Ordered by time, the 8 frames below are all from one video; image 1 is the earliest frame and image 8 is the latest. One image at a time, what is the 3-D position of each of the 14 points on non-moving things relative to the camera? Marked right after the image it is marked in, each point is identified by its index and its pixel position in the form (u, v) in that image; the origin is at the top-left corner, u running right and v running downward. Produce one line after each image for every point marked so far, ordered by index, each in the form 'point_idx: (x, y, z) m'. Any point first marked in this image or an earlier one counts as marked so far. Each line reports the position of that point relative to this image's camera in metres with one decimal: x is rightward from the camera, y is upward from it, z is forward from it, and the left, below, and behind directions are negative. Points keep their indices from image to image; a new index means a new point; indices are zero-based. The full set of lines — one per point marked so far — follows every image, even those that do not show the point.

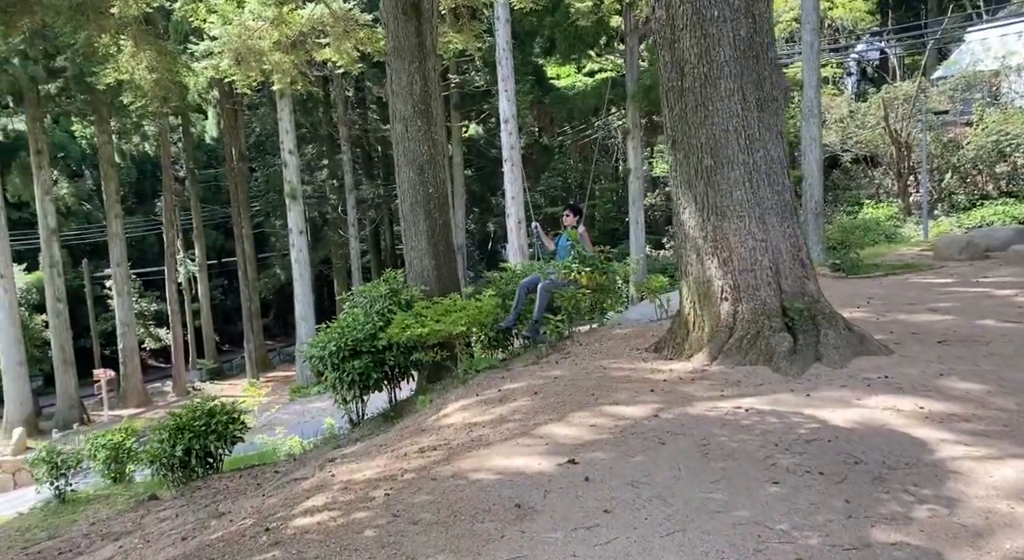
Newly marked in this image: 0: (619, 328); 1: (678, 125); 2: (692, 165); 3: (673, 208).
0: (+1.1, -0.5, +11.0) m
1: (+1.3, +1.3, +8.9) m
2: (+1.5, +0.9, +8.8) m
3: (+1.3, +0.6, +9.1) m
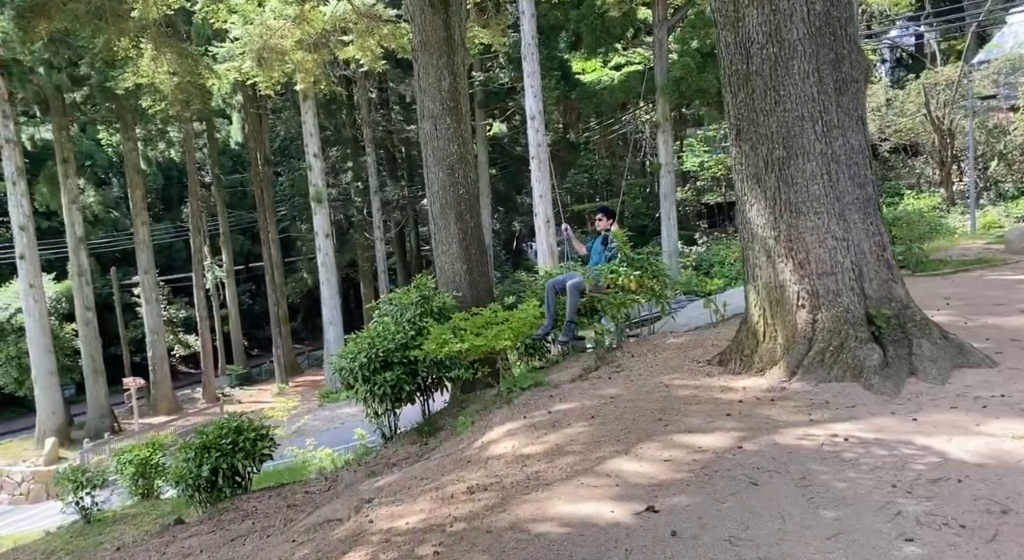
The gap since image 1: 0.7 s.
0: (+1.5, -0.5, +10.1) m
1: (+1.7, +1.2, +8.0) m
2: (+1.8, +0.9, +7.9) m
3: (+1.7, +0.6, +8.2) m
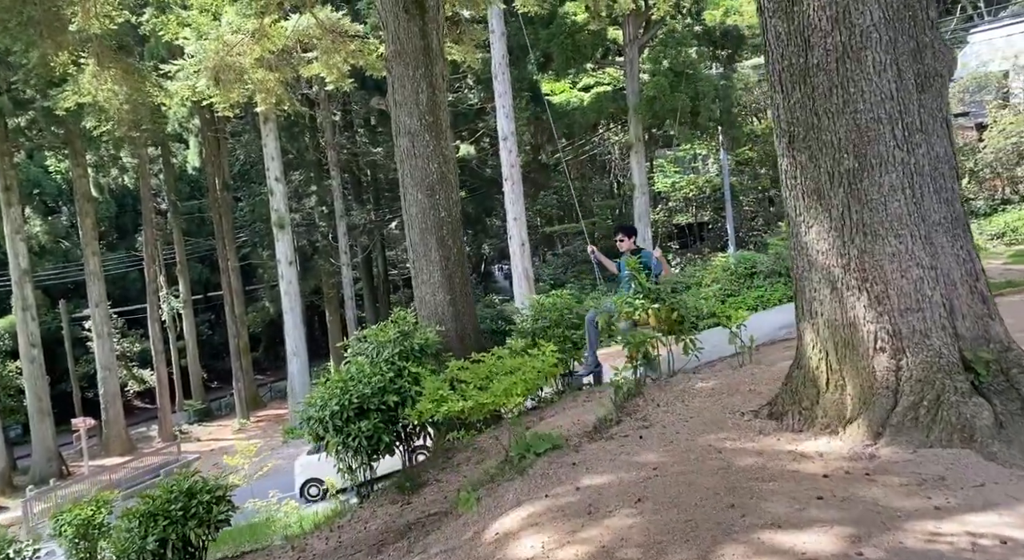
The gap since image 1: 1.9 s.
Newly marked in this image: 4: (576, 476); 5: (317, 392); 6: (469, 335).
0: (+1.5, -0.8, +8.7) m
1: (+1.7, +1.0, +6.6) m
2: (+1.9, +0.7, +6.5) m
3: (+1.7, +0.3, +6.8) m
4: (+0.4, -1.1, +6.2) m
5: (-1.7, -0.9, +9.4) m
6: (-0.5, -0.5, +10.5) m
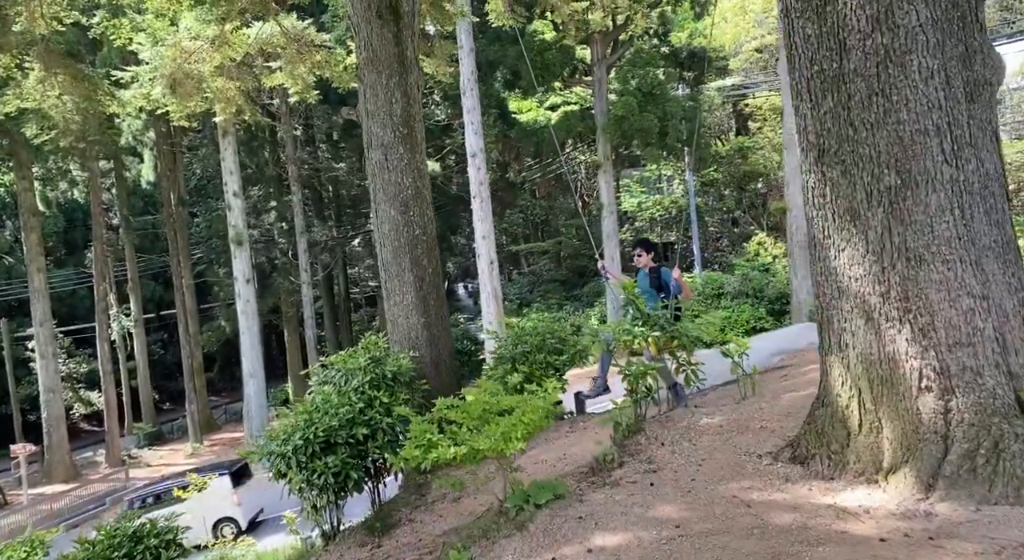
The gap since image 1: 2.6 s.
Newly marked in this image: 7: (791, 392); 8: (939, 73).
0: (+1.4, -1.0, +7.9) m
1: (+1.7, +0.8, +5.9) m
2: (+1.9, +0.5, +5.8) m
3: (+1.7, +0.2, +6.1) m
4: (+0.4, -1.3, +5.4) m
5: (-1.8, -1.1, +8.5) m
6: (-0.6, -0.7, +9.7) m
7: (+2.3, -0.9, +8.9) m
8: (+2.2, +1.1, +5.6) m
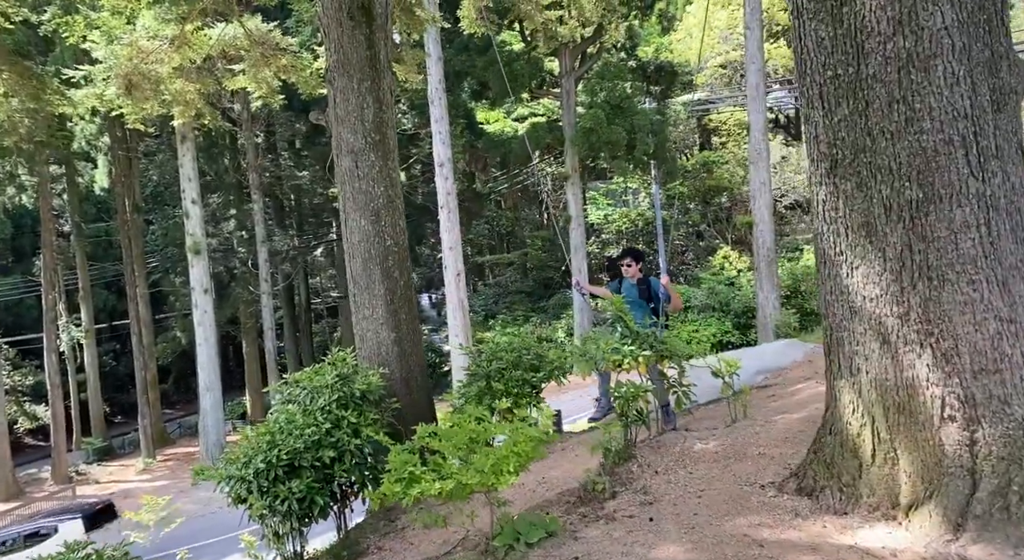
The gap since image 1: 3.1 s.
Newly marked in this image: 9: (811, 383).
0: (+1.3, -1.1, +7.5) m
1: (+1.7, +0.7, +5.5) m
2: (+1.8, +0.4, +5.4) m
3: (+1.7, +0.1, +5.7) m
4: (+0.3, -1.3, +5.0) m
5: (-2.0, -1.2, +8.0) m
6: (-0.8, -0.8, +9.2) m
7: (+2.1, -1.0, +8.5) m
8: (+2.2, +1.0, +5.2) m
9: (+2.8, -1.0, +10.2) m
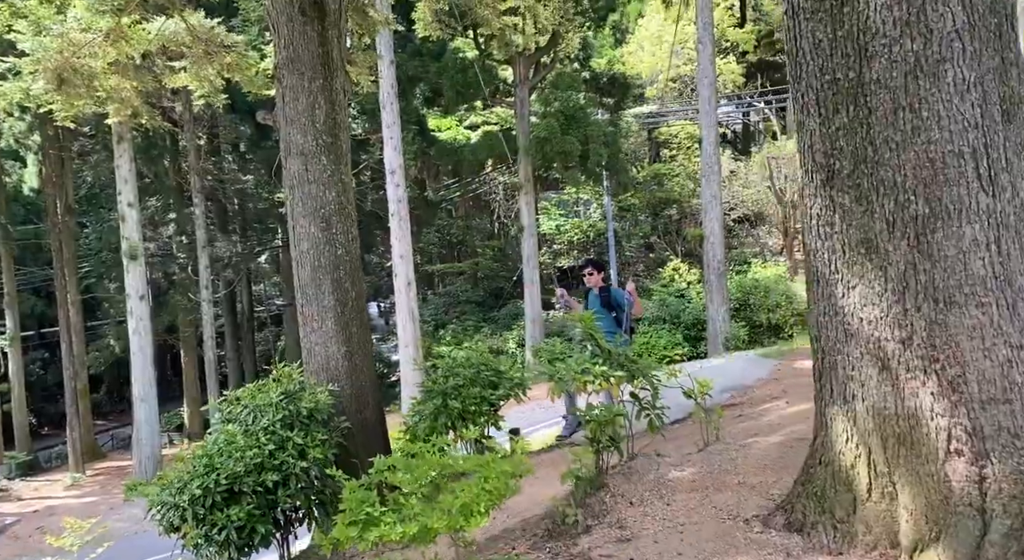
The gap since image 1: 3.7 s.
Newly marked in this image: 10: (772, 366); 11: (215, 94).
0: (+1.0, -1.2, +7.1) m
1: (+1.6, +0.6, +5.1) m
2: (+1.7, +0.3, +5.0) m
3: (+1.5, 0.0, +5.3) m
4: (+0.2, -1.4, +4.5) m
5: (-2.2, -1.3, +7.4) m
6: (-1.1, -0.9, +8.6) m
7: (+1.8, -1.2, +8.1) m
8: (+2.1, +0.9, +4.9) m
9: (+2.4, -1.1, +9.8) m
10: (+2.9, -1.0, +12.3) m
11: (-3.8, +2.4, +14.2) m
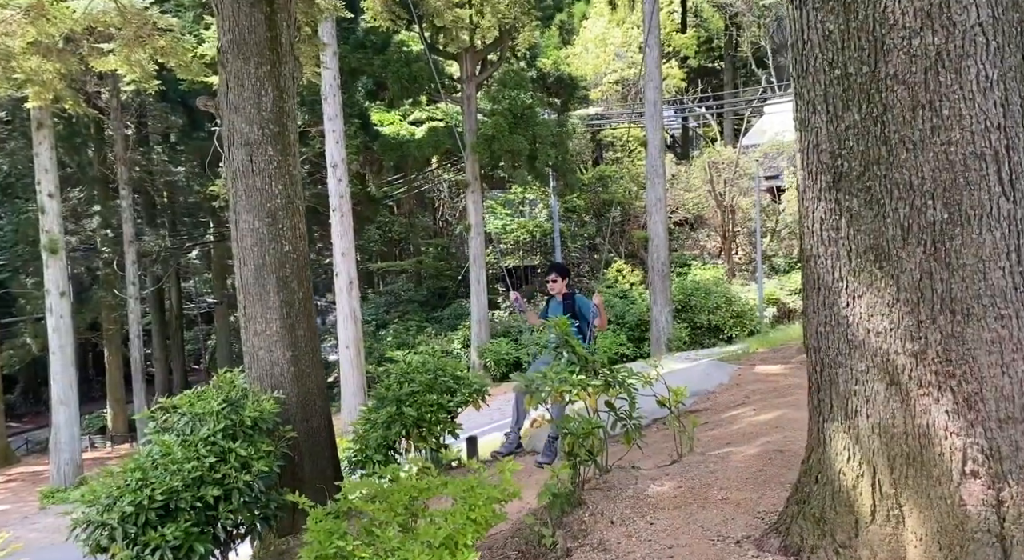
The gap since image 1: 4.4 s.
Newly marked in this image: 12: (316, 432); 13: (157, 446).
0: (+0.8, -1.3, +6.7) m
1: (+1.5, +0.6, +4.7) m
2: (+1.6, +0.3, +4.7) m
3: (+1.5, -0.1, +5.0) m
4: (+0.2, -1.4, +4.1) m
5: (-2.4, -1.3, +6.8) m
6: (-1.4, -0.9, +8.1) m
7: (+1.6, -1.2, +7.8) m
8: (+2.0, +0.8, +4.6) m
9: (+2.0, -1.1, +9.5) m
10: (+2.4, -1.0, +12.0) m
11: (-4.4, +2.5, +13.5) m
12: (-1.4, -1.1, +8.1) m
13: (-2.2, -1.1, +7.0) m
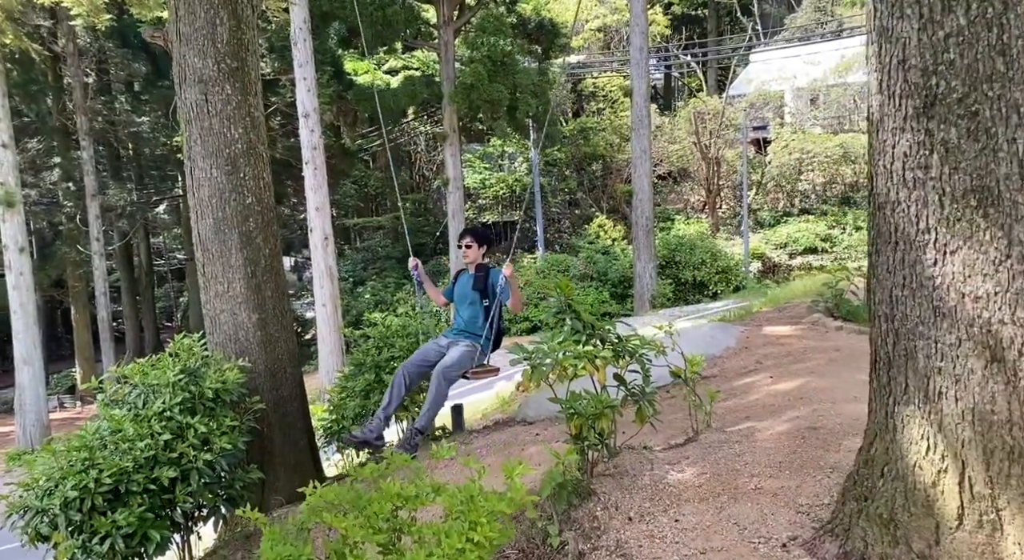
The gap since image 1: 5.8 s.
0: (+0.8, -1.0, +5.8) m
1: (+1.5, +0.8, +3.7) m
2: (+1.7, +0.4, +3.7) m
3: (+1.5, +0.1, +4.0) m
4: (+0.2, -1.3, +3.1) m
5: (-2.4, -1.0, +5.8) m
6: (-1.4, -0.6, +7.1) m
7: (+1.5, -0.9, +6.9) m
8: (+2.1, +1.0, +3.6) m
9: (+2.0, -0.8, +8.6) m
10: (+2.3, -0.5, +11.1) m
11: (-4.5, +3.0, +12.3) m
12: (-1.4, -0.8, +7.1) m
13: (-2.2, -0.8, +5.9) m
